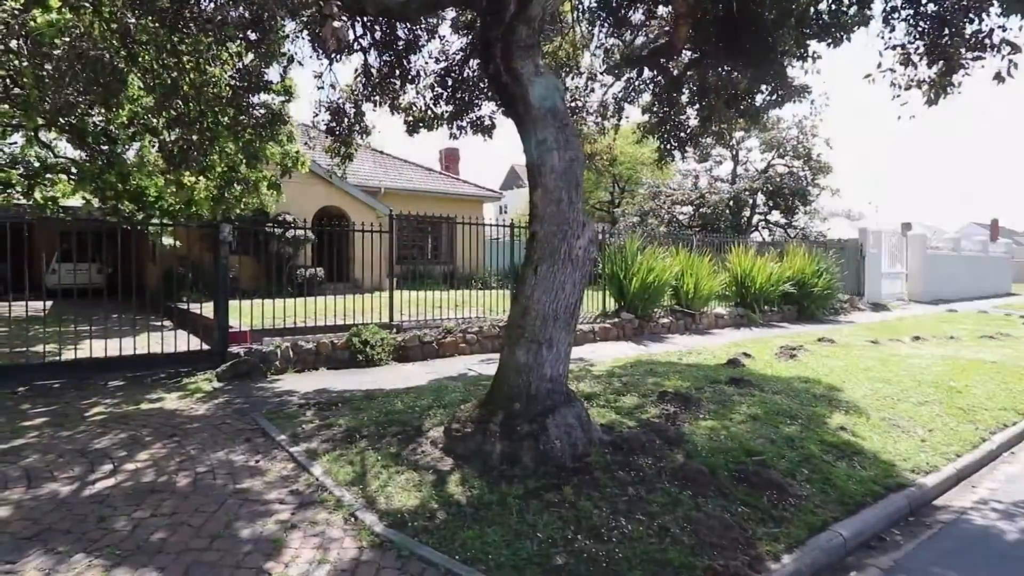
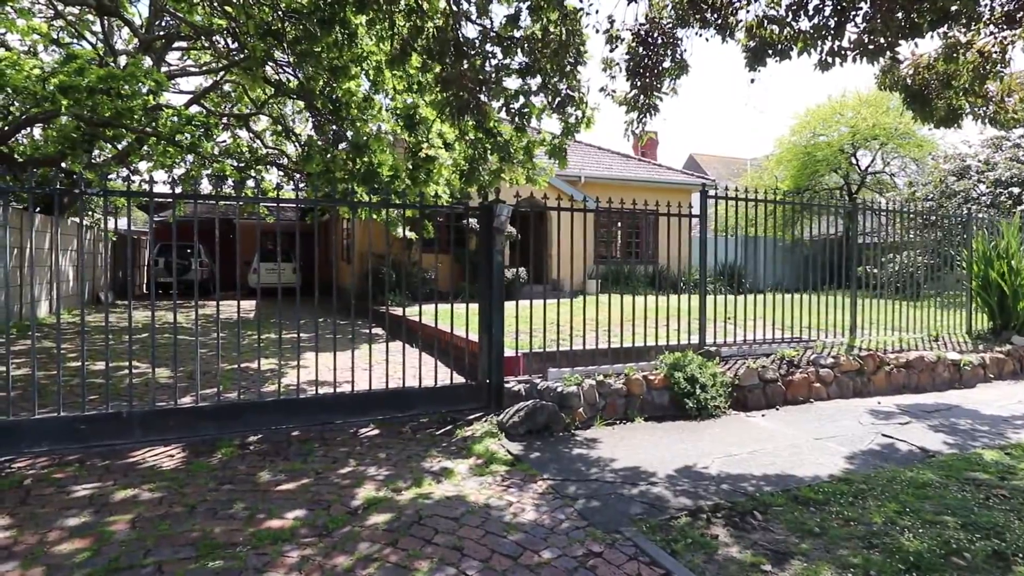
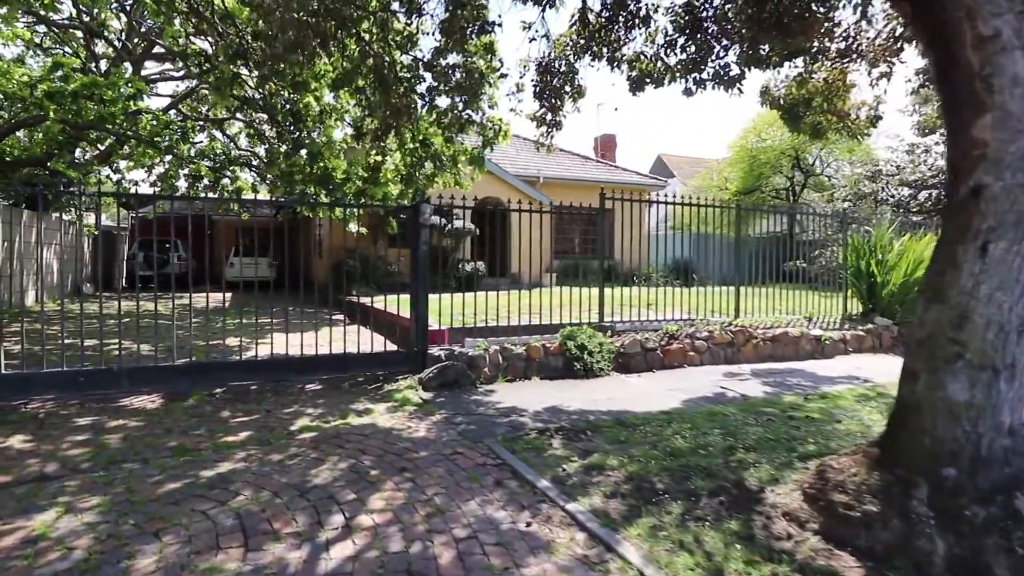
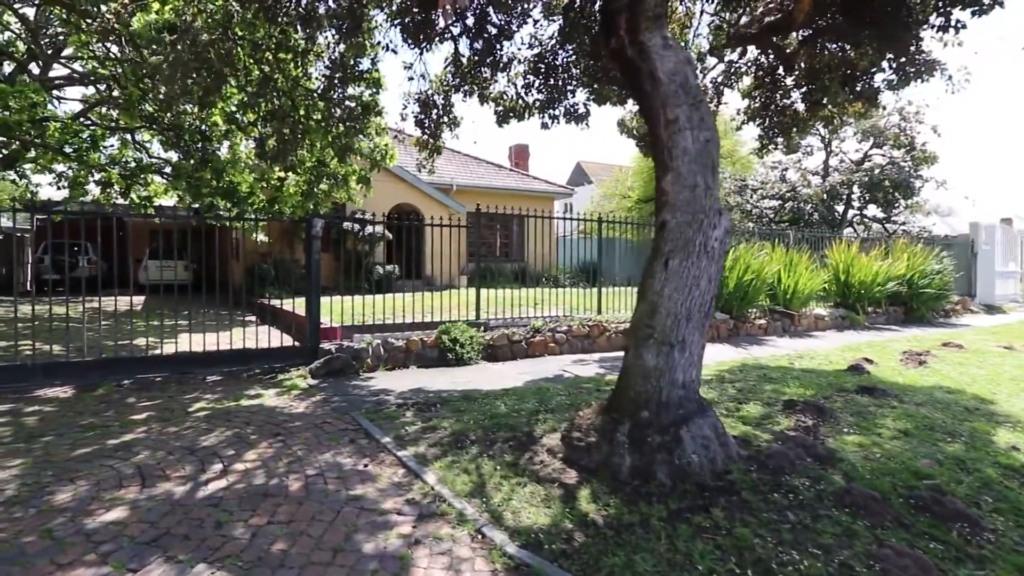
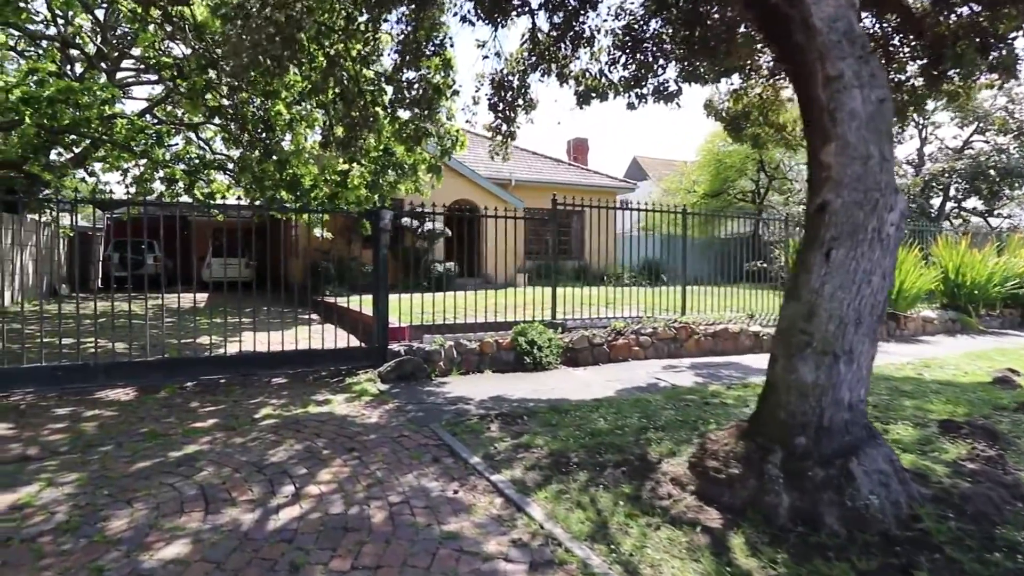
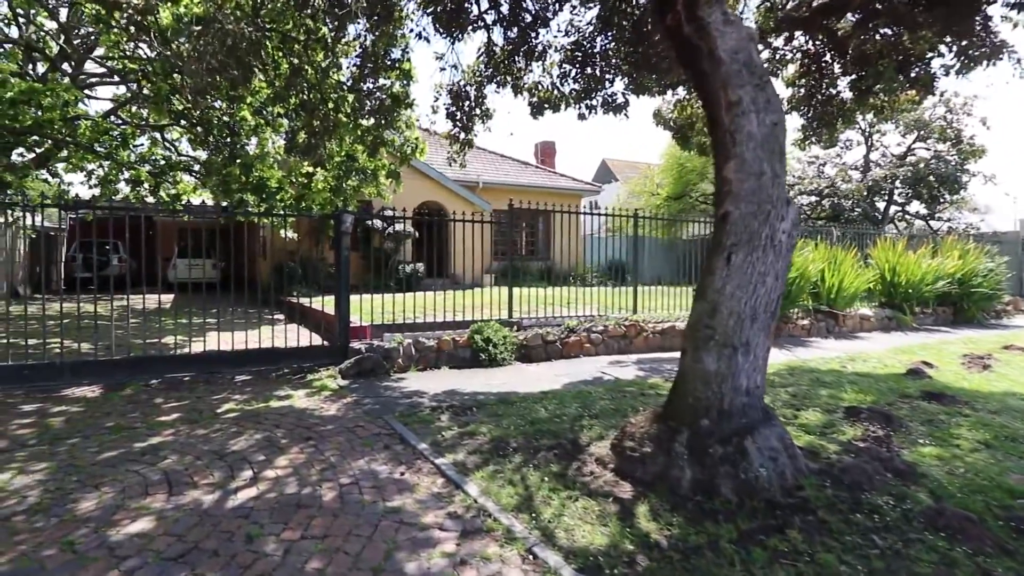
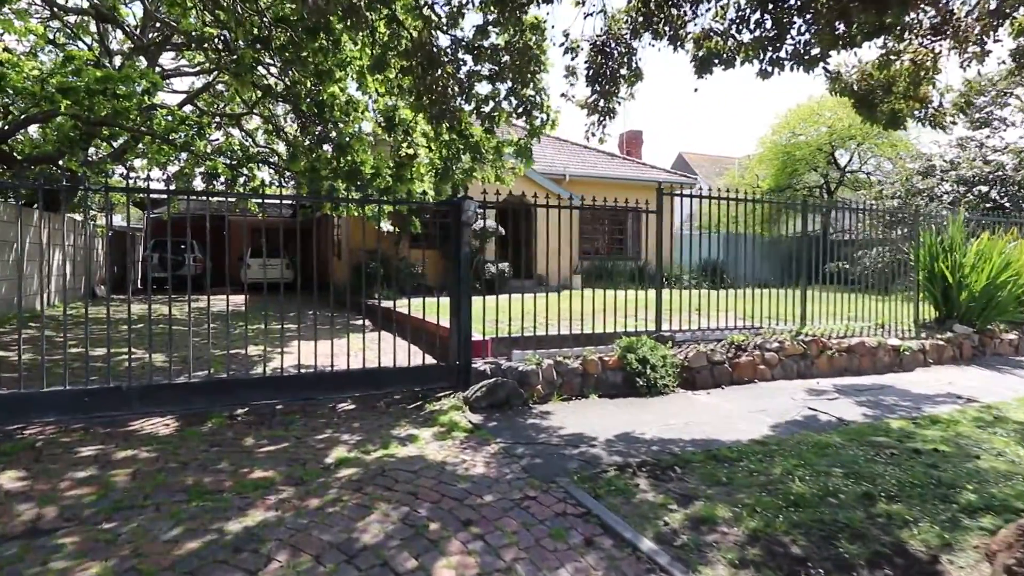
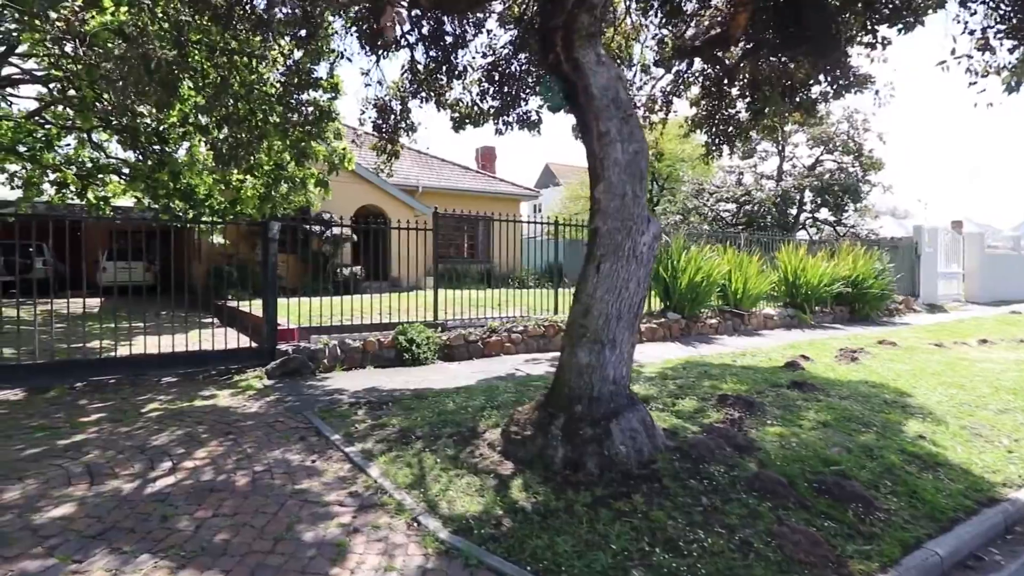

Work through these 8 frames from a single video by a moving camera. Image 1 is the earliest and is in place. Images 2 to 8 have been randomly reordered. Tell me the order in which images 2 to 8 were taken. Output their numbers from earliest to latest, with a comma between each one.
8, 4, 6, 5, 3, 7, 2
